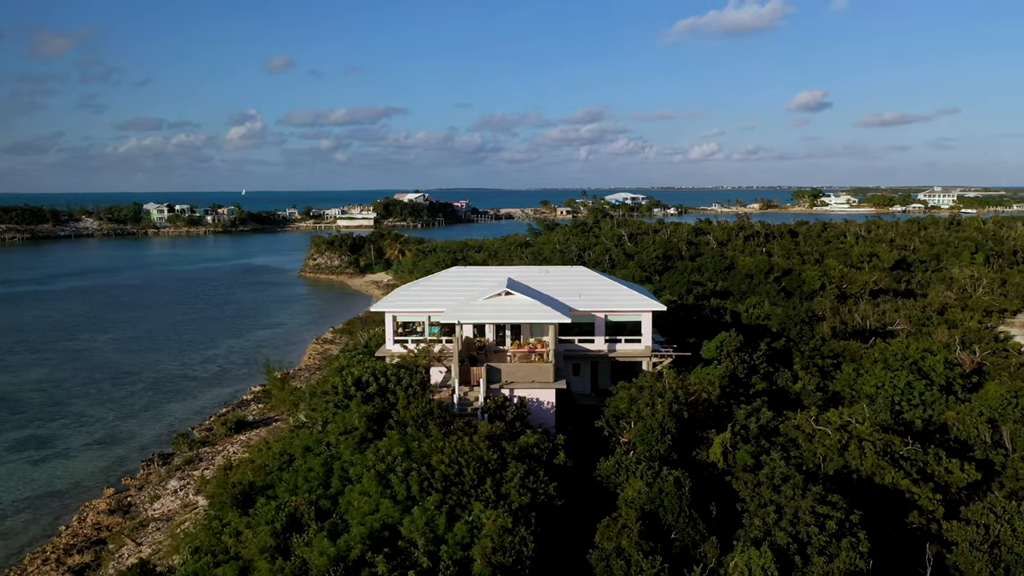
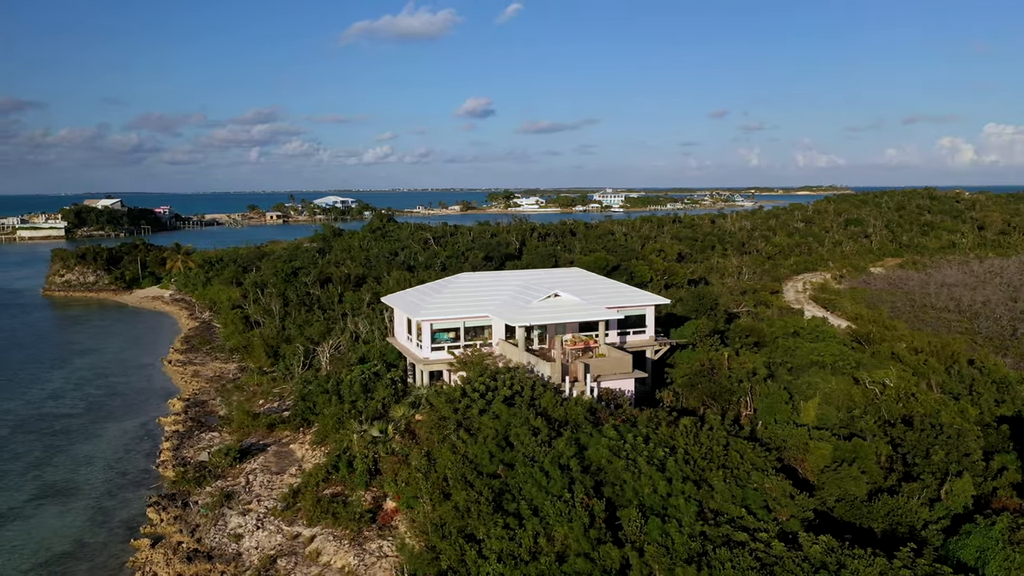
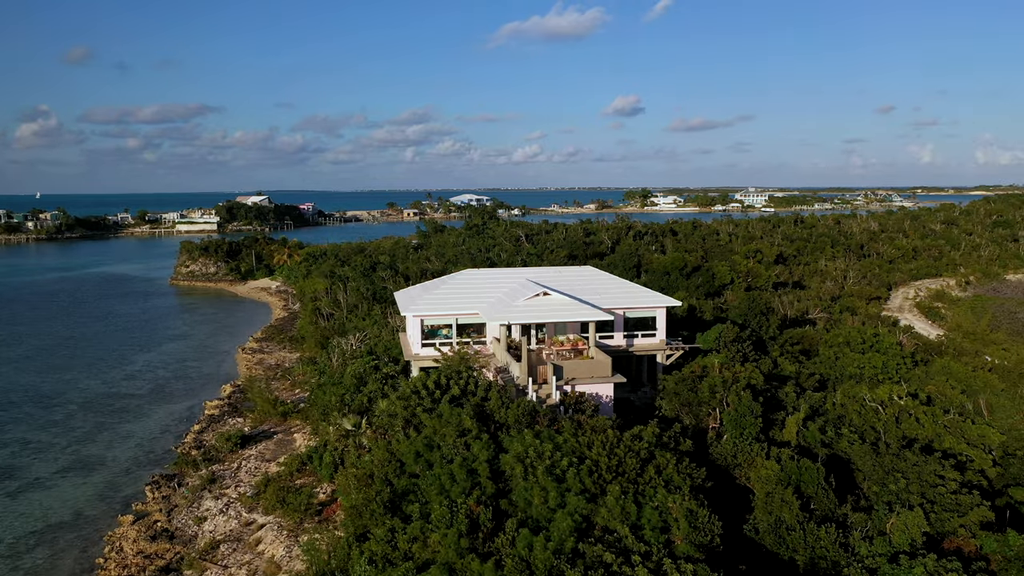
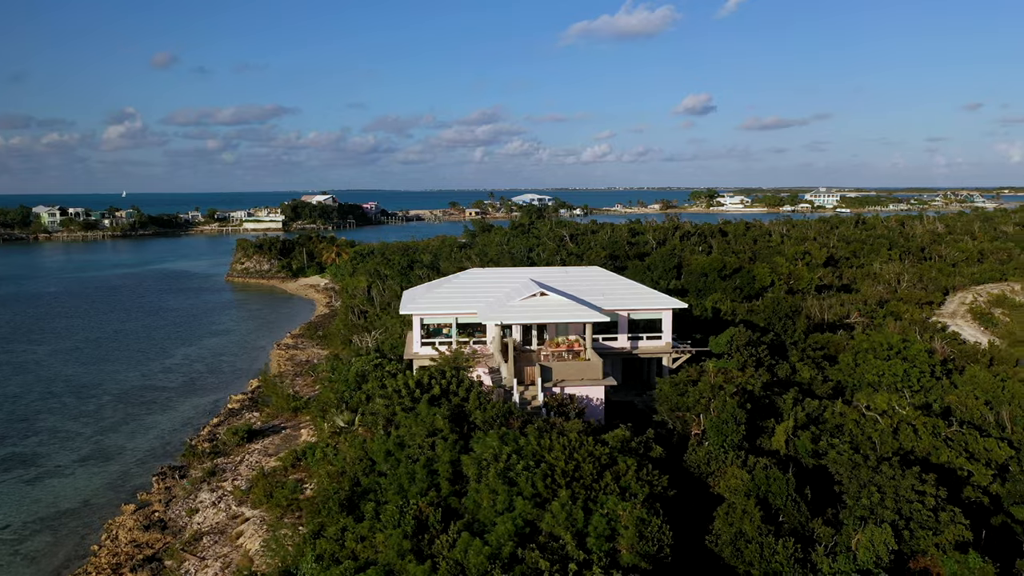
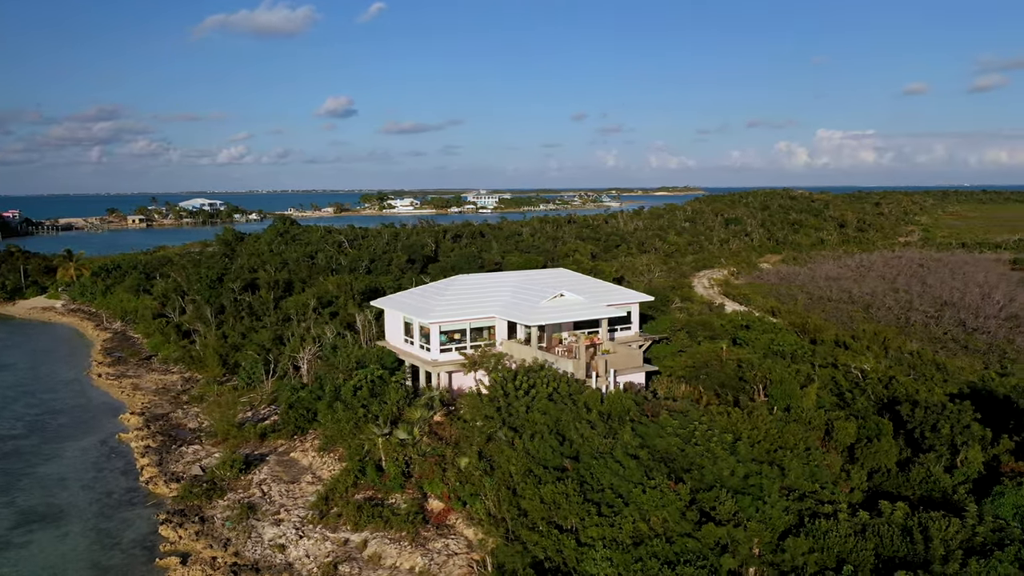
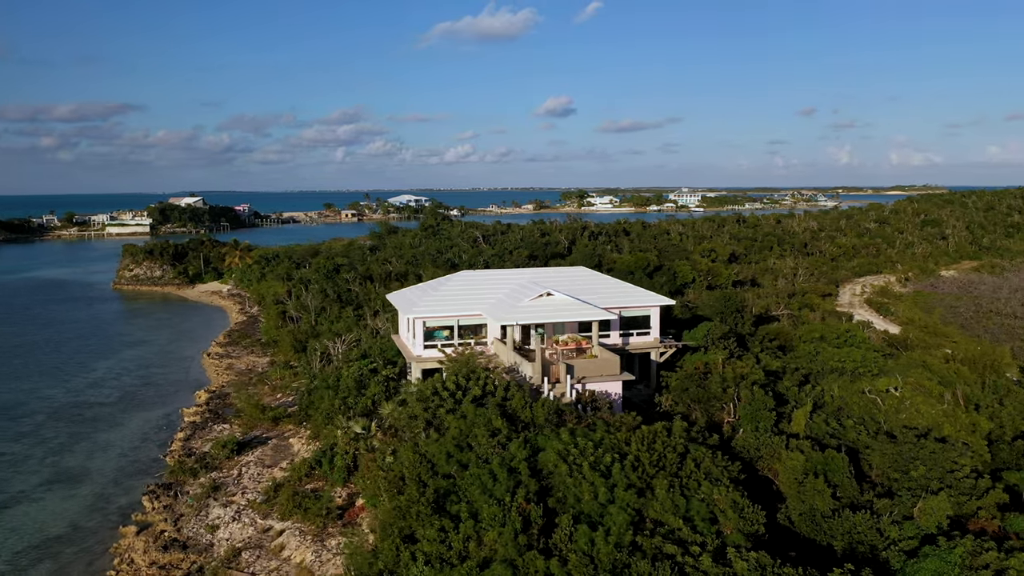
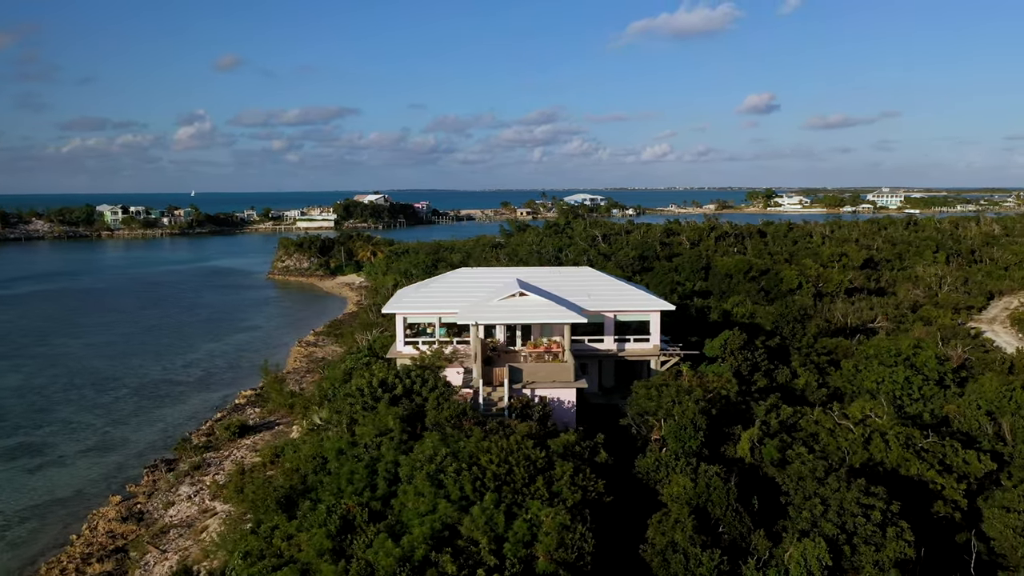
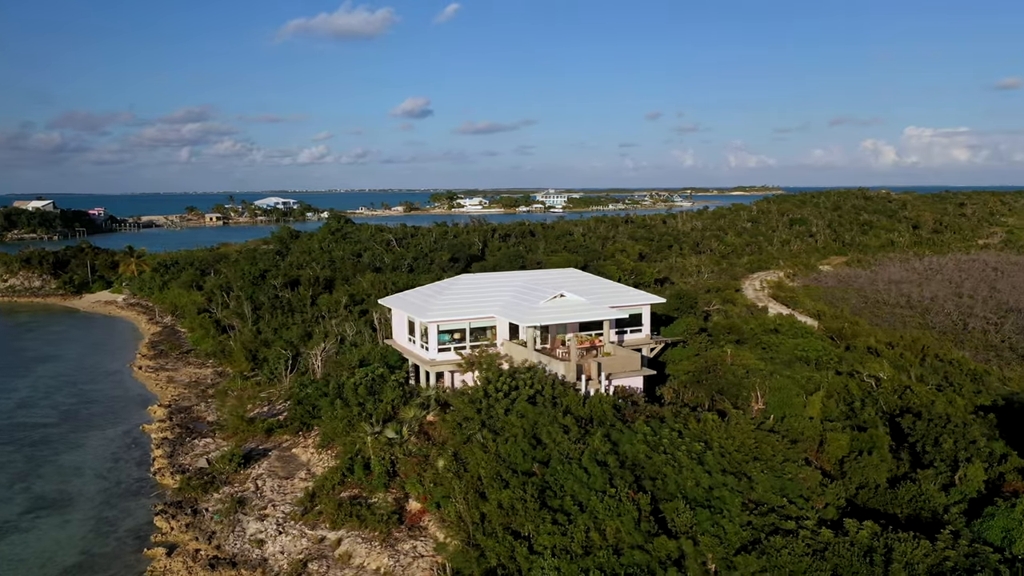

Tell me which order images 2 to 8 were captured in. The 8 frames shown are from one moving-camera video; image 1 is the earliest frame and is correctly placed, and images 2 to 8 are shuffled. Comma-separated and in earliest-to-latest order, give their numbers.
7, 4, 3, 6, 2, 8, 5
